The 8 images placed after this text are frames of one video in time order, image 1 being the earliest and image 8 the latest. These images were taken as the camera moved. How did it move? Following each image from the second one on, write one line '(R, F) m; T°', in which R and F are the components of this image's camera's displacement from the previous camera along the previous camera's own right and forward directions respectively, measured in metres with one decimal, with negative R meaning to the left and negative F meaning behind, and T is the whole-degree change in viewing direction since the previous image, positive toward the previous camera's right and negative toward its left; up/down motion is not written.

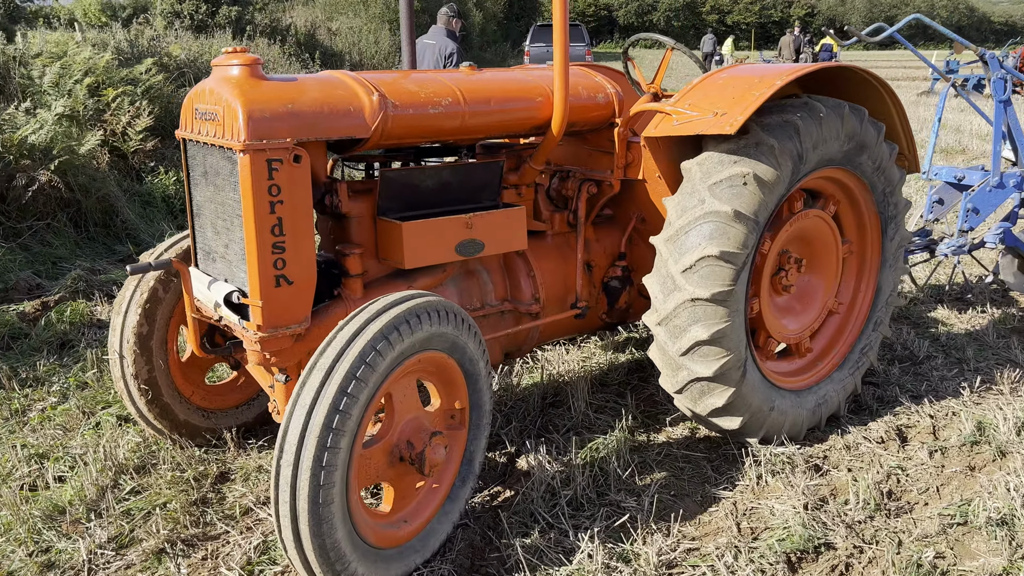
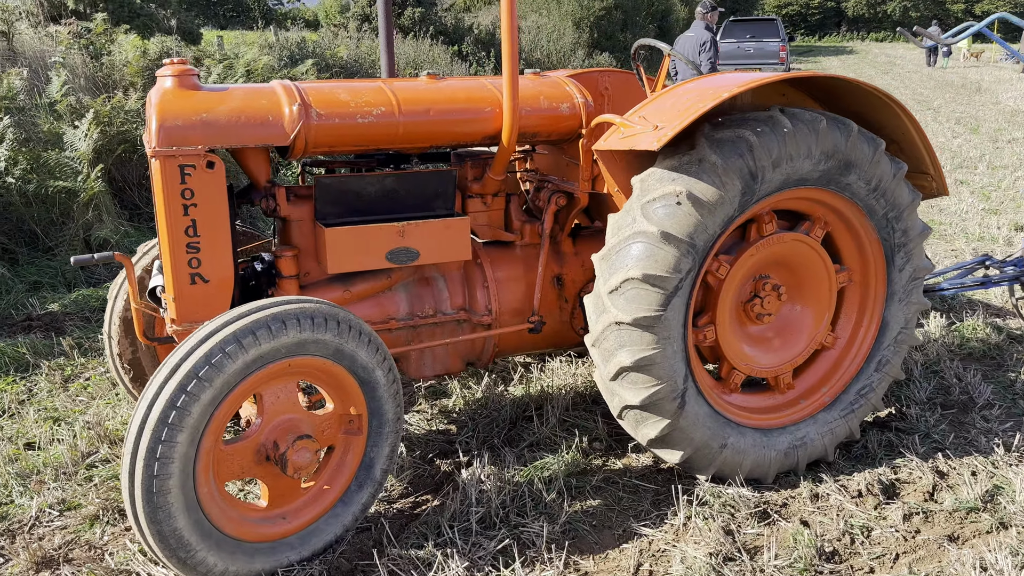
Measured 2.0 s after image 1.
(+0.9, +0.1) m; -13°
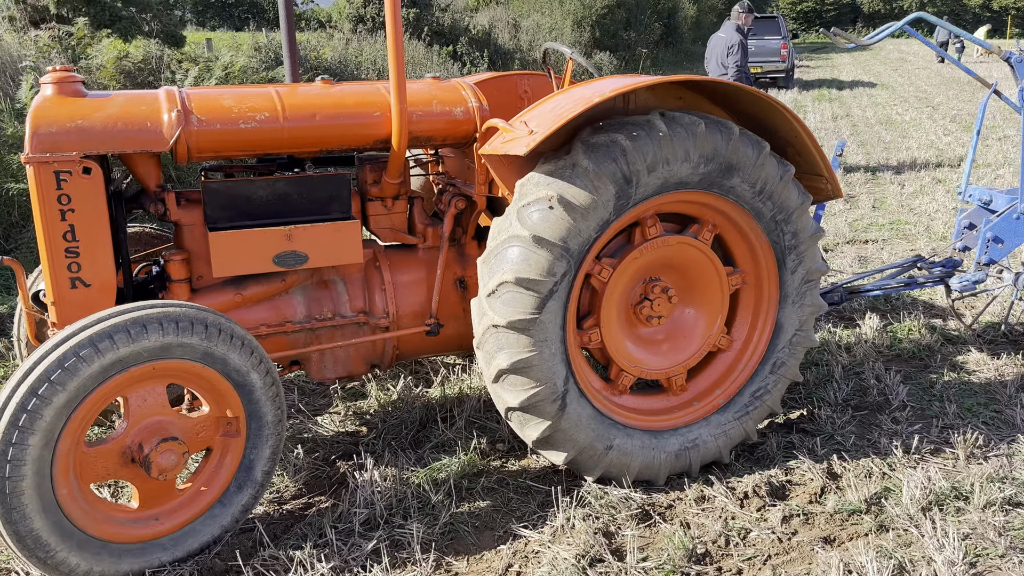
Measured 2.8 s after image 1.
(+0.4, 0.0) m; -1°
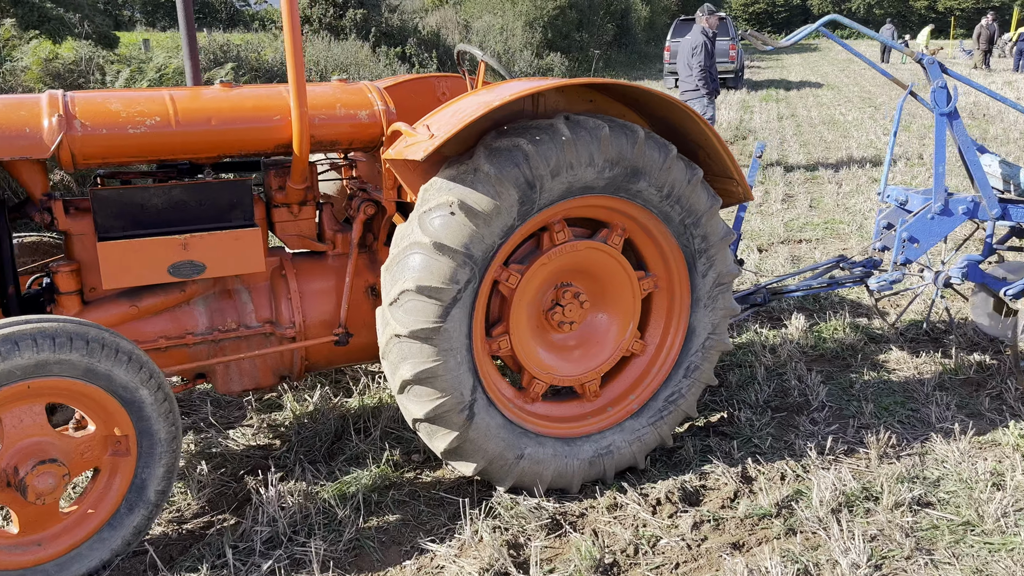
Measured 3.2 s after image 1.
(+0.2, +0.1) m; +3°
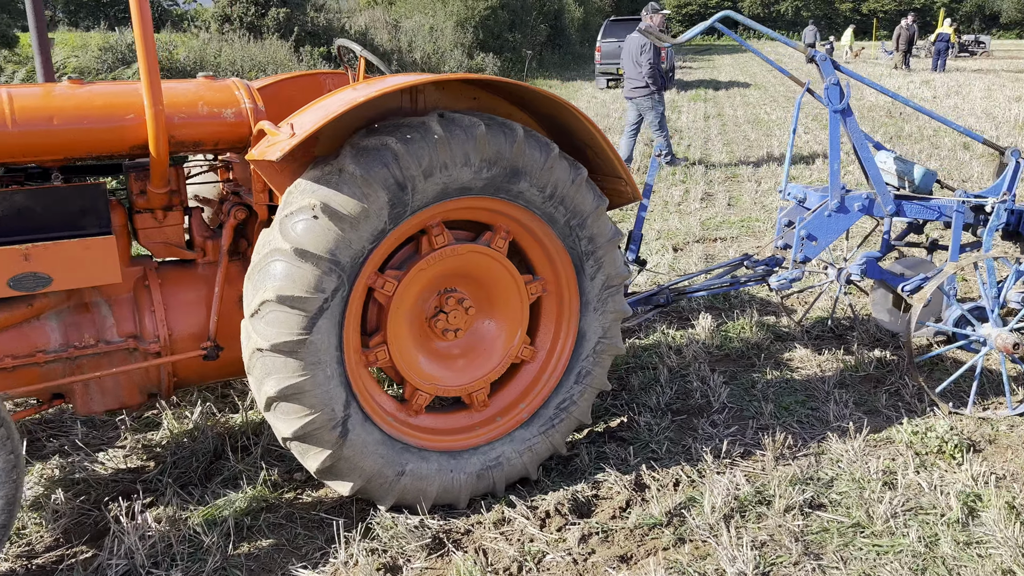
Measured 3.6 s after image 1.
(+0.2, +0.1) m; +4°
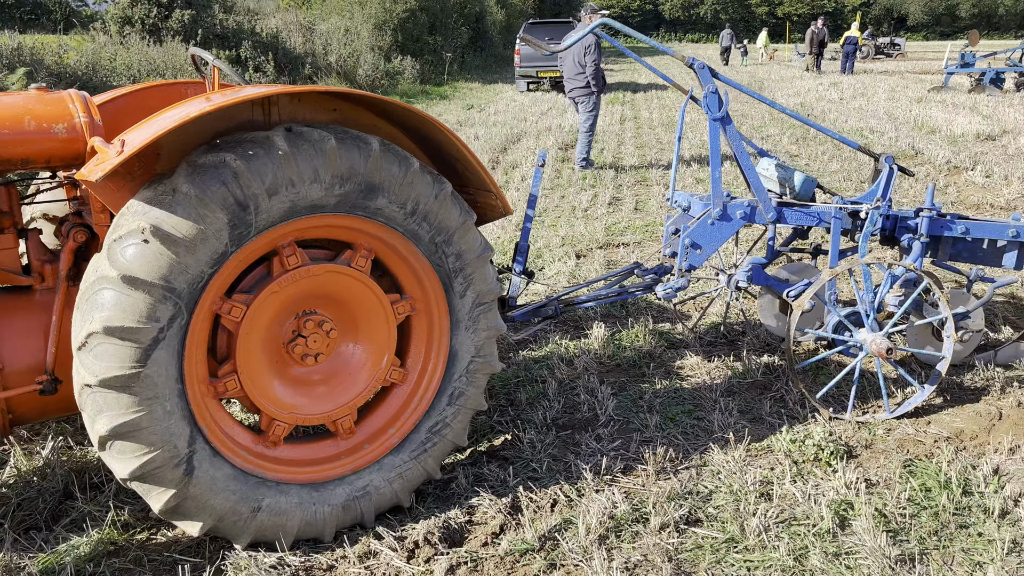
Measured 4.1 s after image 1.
(+0.2, +0.1) m; +5°
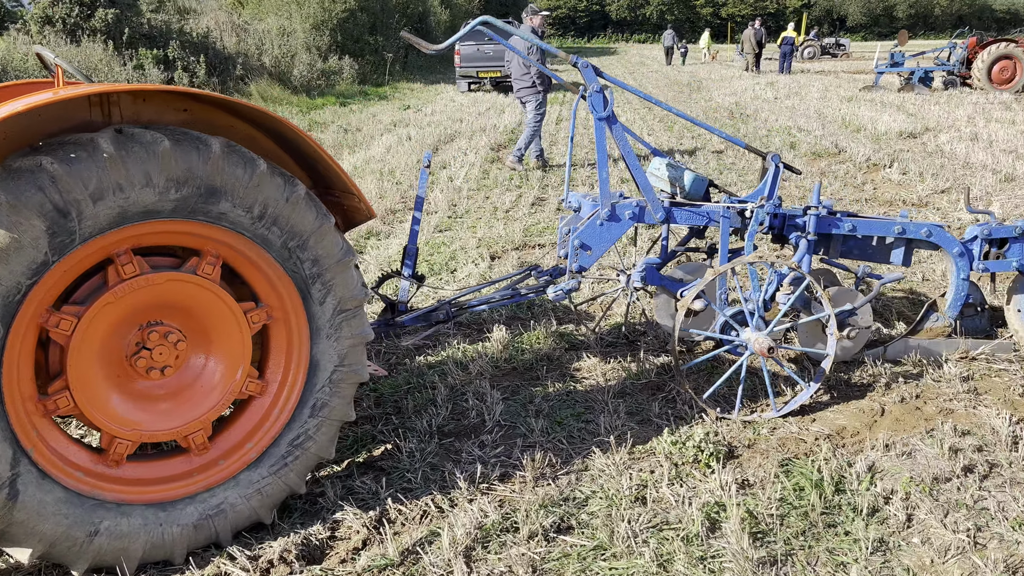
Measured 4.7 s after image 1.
(+0.3, +0.1) m; +3°
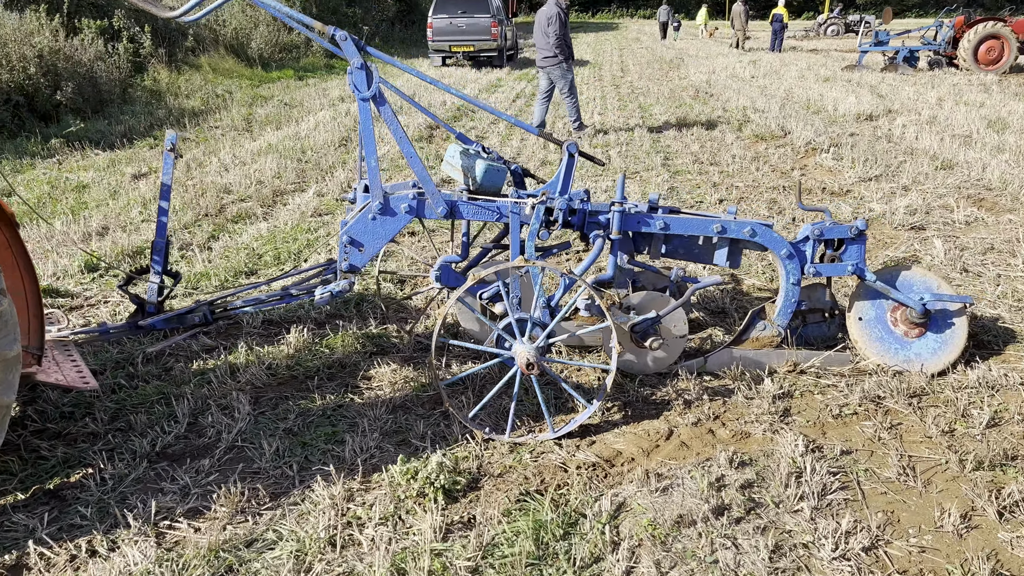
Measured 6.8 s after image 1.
(+1.0, +0.4) m; 0°
